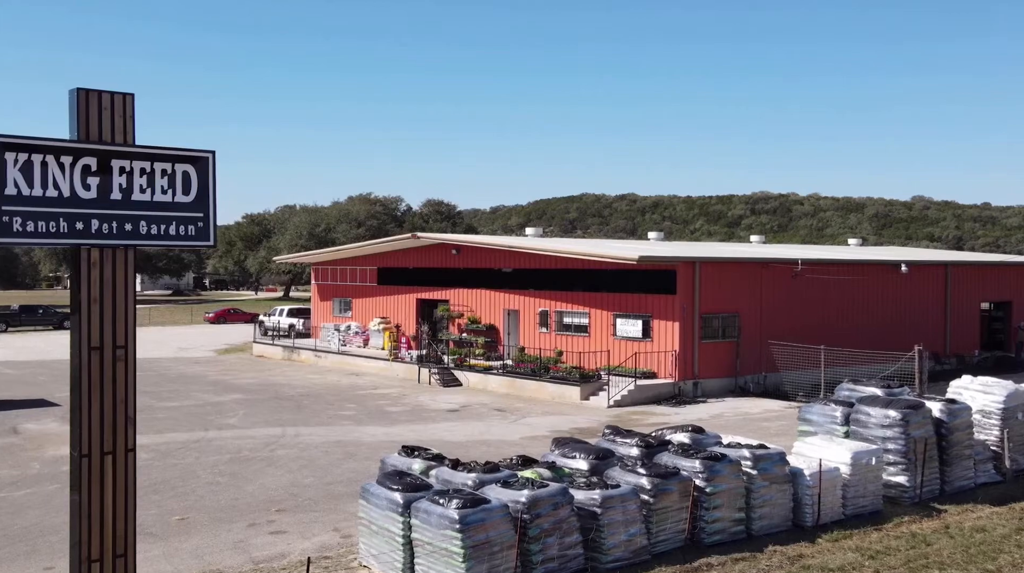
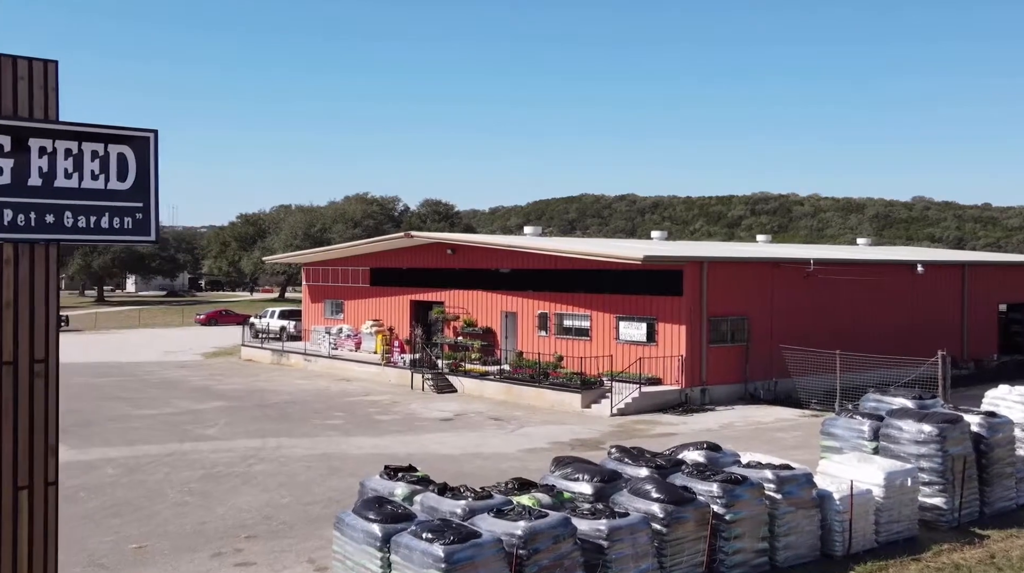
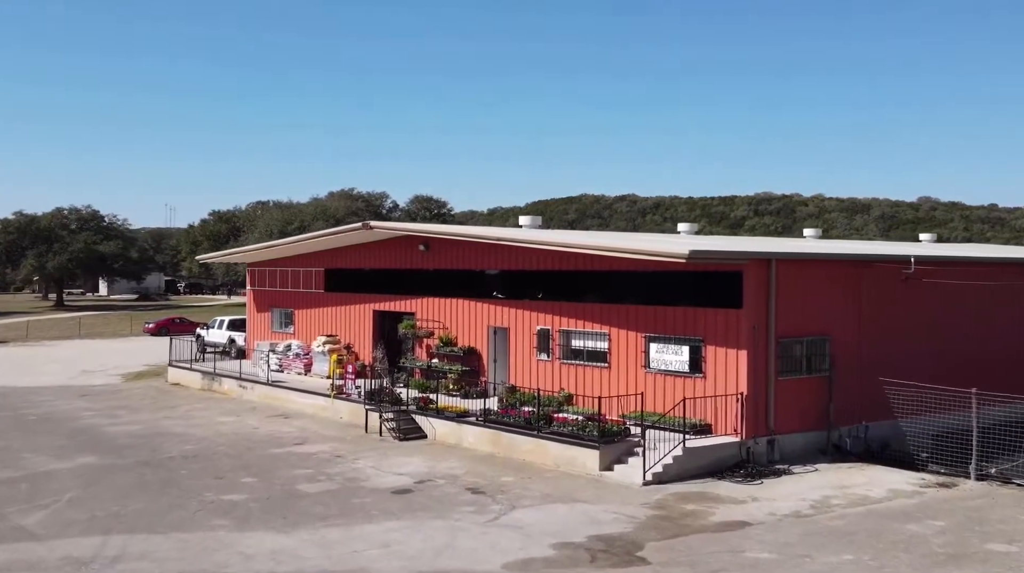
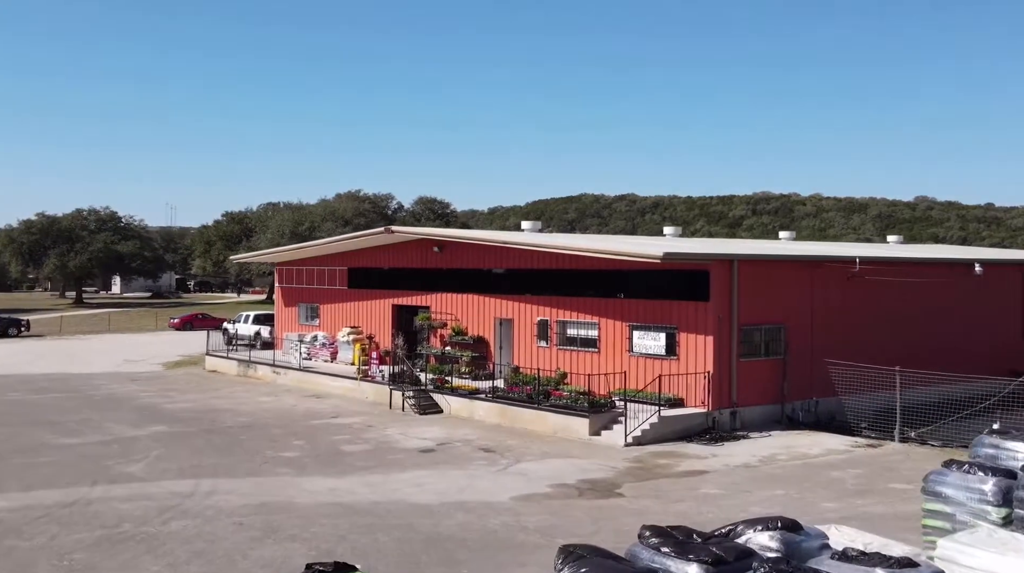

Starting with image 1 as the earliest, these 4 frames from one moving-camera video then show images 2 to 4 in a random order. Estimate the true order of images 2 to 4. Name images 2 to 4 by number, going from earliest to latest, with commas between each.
2, 4, 3
